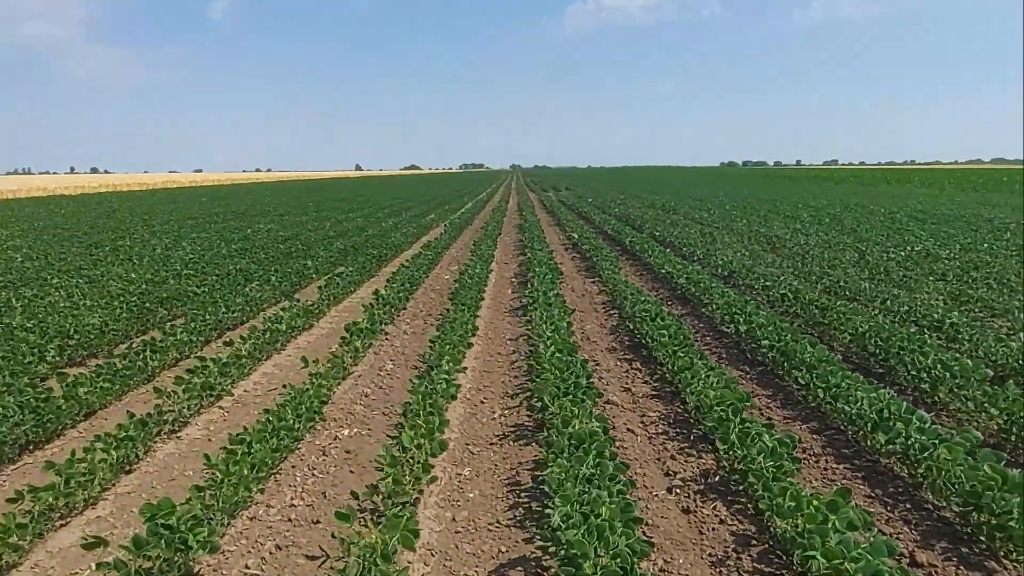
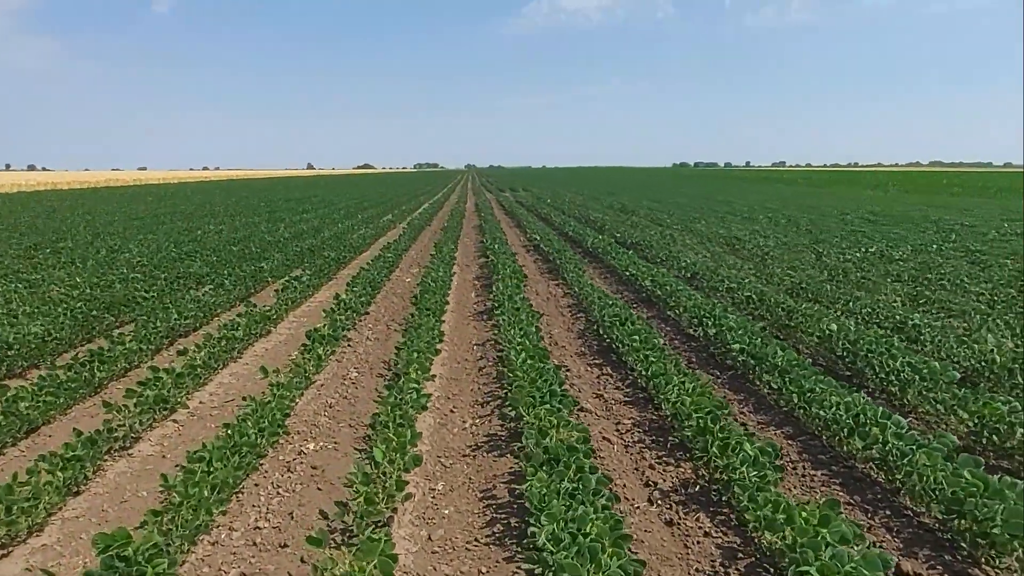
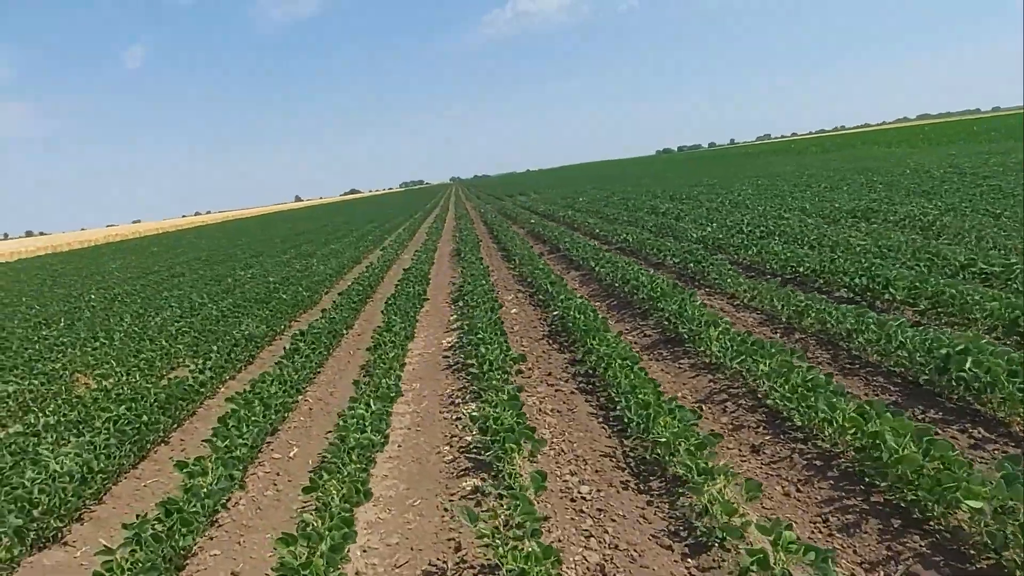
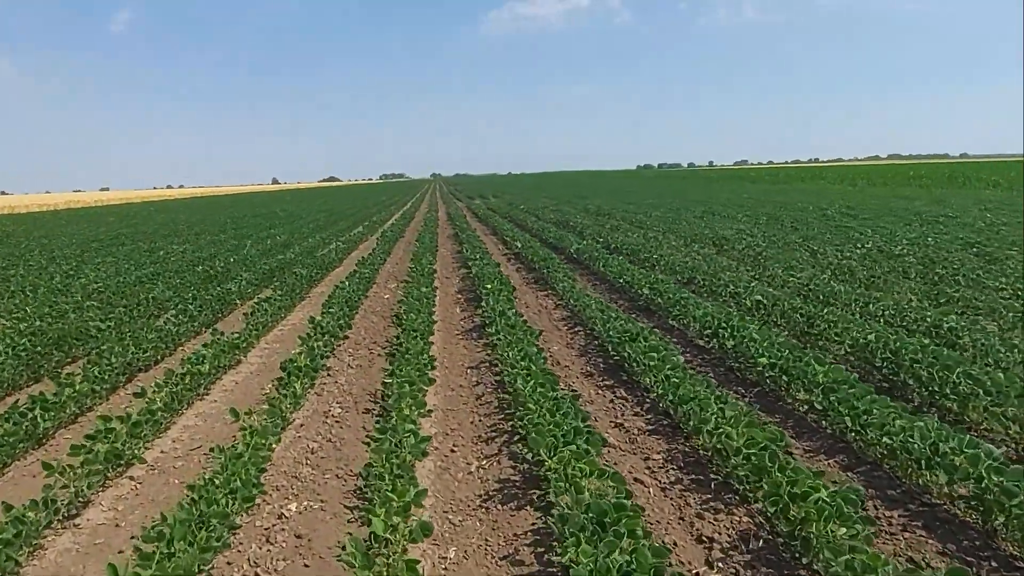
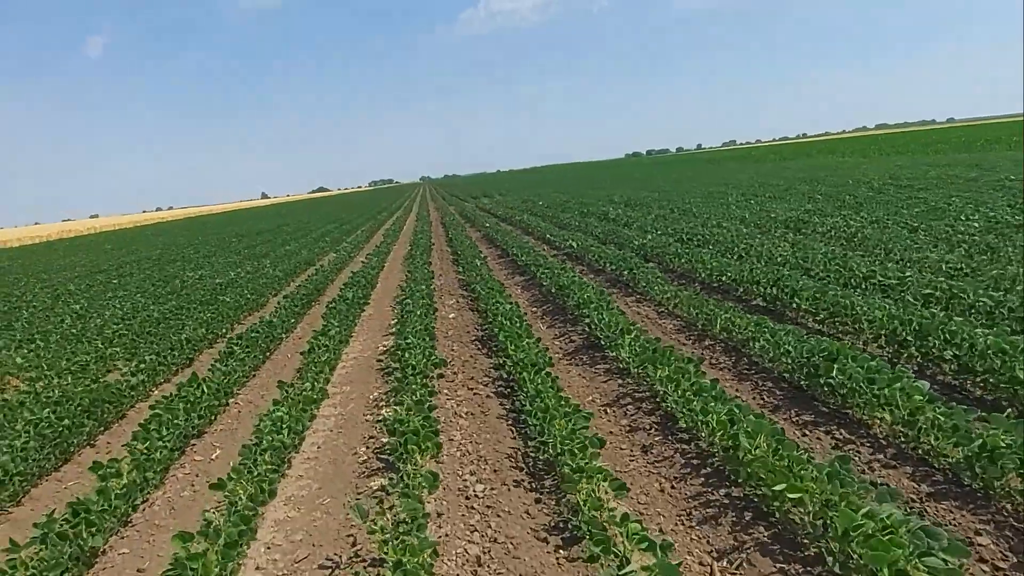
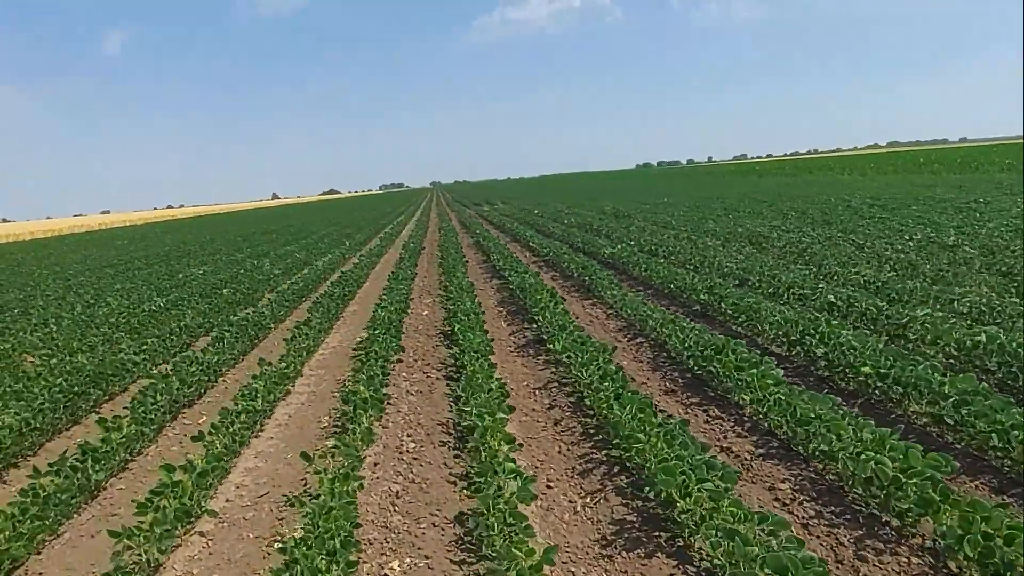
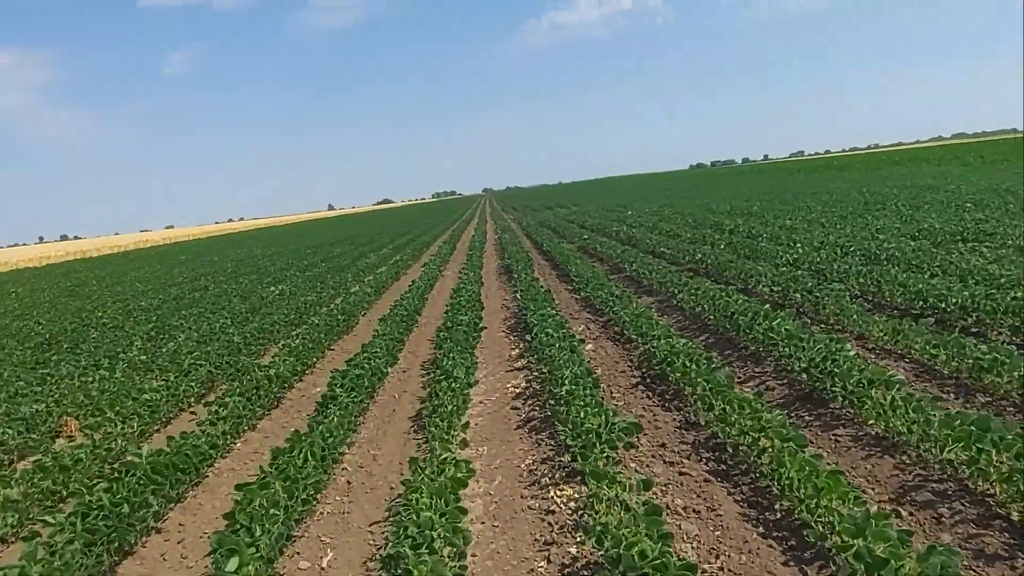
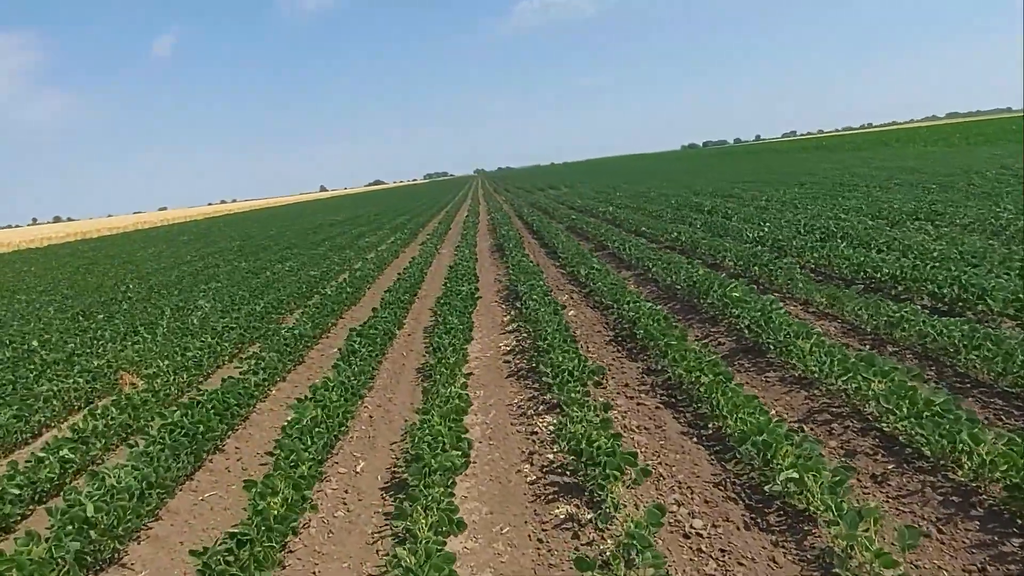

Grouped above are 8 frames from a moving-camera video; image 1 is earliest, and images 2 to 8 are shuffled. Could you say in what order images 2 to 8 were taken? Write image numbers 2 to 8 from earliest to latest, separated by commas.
2, 4, 6, 5, 3, 8, 7
